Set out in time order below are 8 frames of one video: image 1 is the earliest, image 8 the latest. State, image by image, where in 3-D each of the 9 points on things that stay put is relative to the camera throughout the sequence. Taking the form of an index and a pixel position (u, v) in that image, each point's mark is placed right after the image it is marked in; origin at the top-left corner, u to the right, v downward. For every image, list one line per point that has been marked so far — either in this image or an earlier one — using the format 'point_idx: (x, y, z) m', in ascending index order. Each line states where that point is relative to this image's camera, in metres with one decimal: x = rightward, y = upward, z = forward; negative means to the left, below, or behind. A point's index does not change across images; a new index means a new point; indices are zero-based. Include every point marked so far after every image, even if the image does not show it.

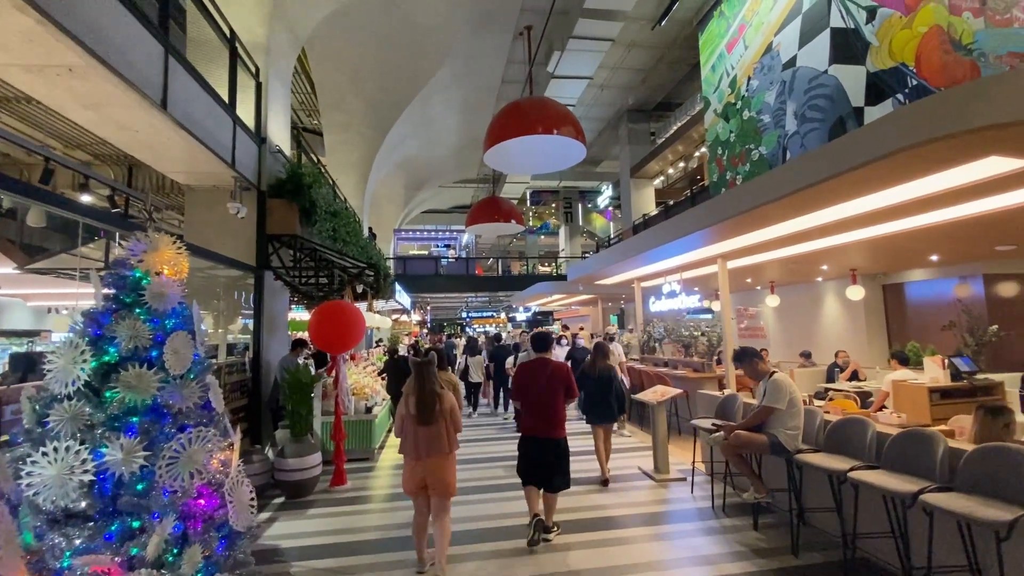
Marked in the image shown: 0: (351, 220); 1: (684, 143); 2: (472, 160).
0: (-2.5, +1.1, +7.5) m
1: (+4.7, +4.0, +13.3) m
2: (-1.4, +4.5, +17.2) m
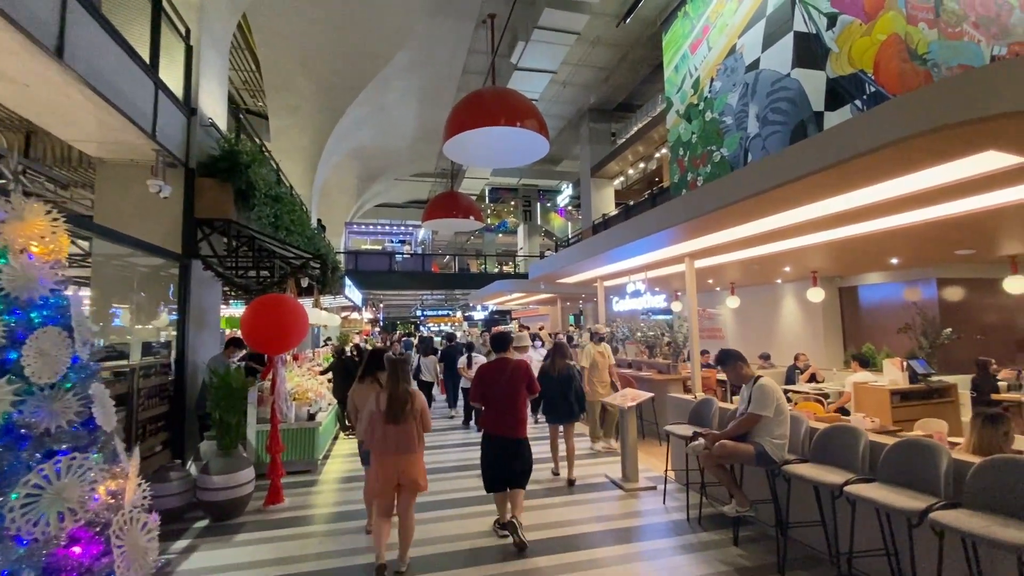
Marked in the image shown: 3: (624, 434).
0: (-3.1, +1.2, +6.8) m
1: (+3.6, +4.0, +13.3) m
2: (-2.8, +4.6, +16.6) m
3: (+1.1, -1.4, +4.7) m
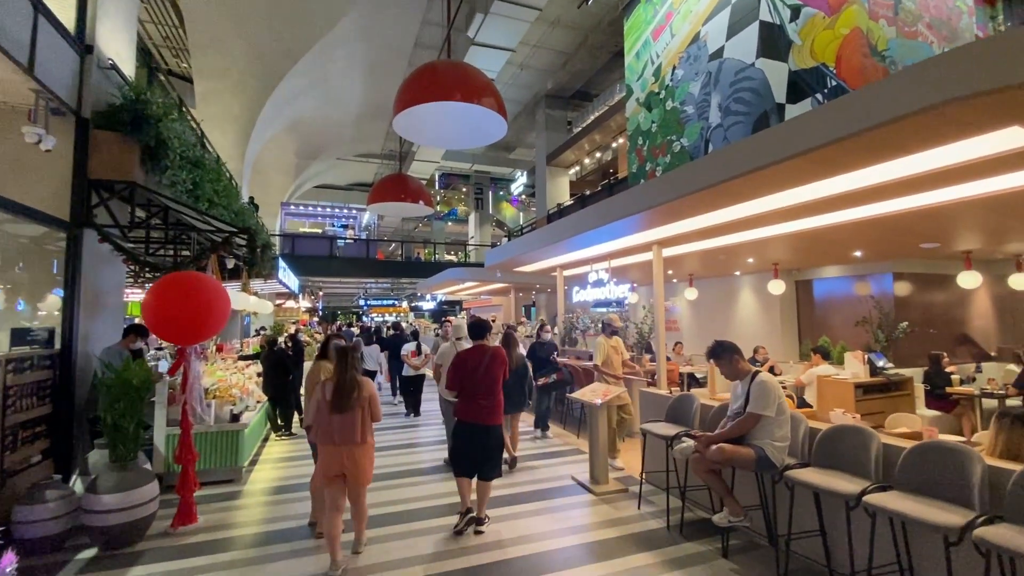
0: (-3.6, +1.4, +5.9) m
1: (+2.4, +4.2, +13.0) m
2: (-4.4, +5.0, +15.6) m
3: (+0.7, -1.3, +4.3) m
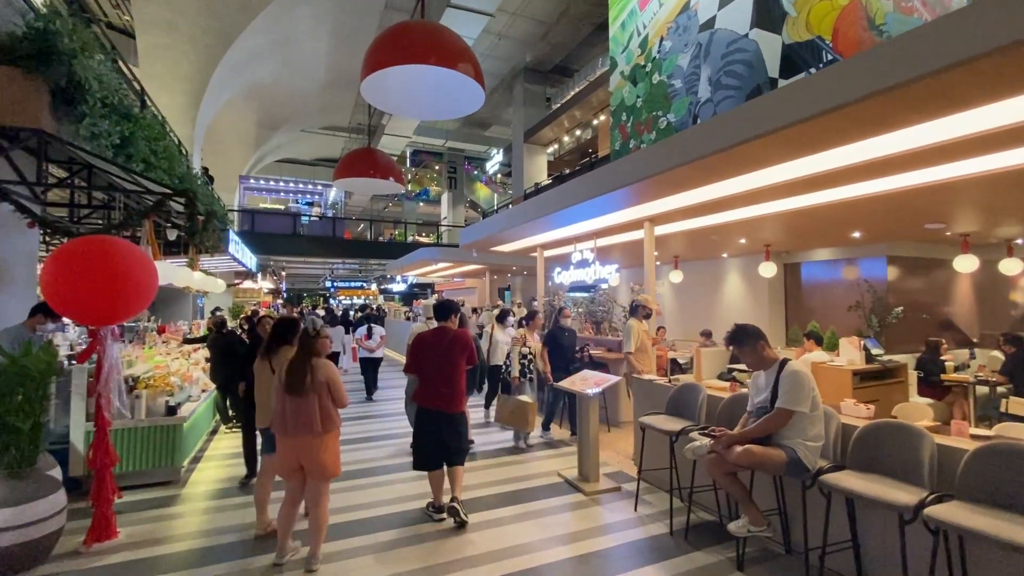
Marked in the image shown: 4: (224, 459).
0: (-3.8, +1.7, +5.2) m
1: (+1.8, +4.6, +12.5) m
2: (-5.1, +5.6, +14.7) m
3: (+0.6, -1.1, +3.9) m
4: (-2.8, -1.7, +4.7) m
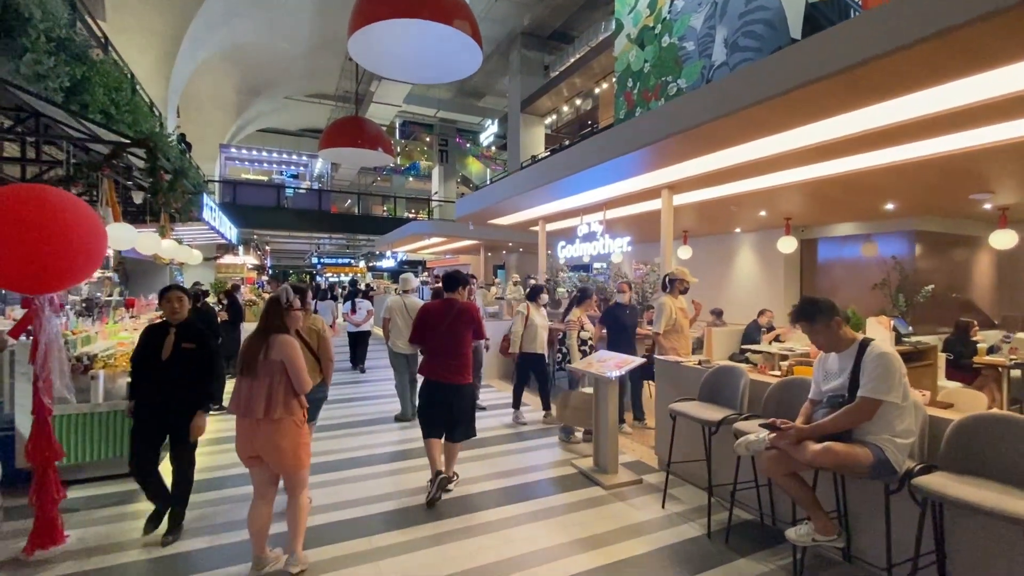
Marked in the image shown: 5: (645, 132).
0: (-3.8, +2.0, +4.6) m
1: (+1.7, +5.2, +11.9) m
2: (-5.2, +6.3, +13.8) m
3: (+0.7, -0.9, +3.5) m
4: (-2.7, -1.4, +4.2) m
5: (+1.2, +1.3, +4.2) m
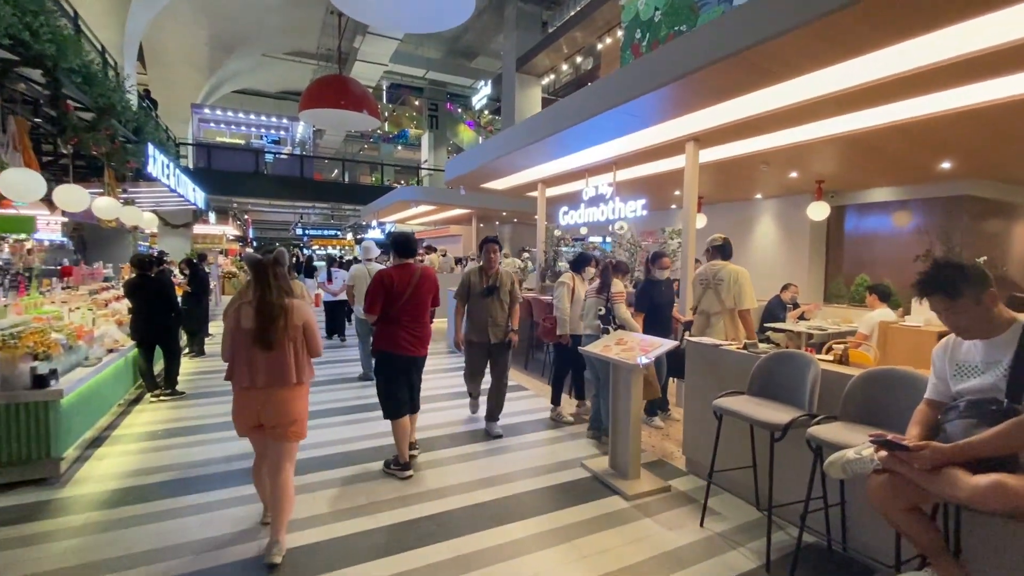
0: (-3.7, +2.3, +3.7) m
1: (+1.6, +5.8, +11.0) m
2: (-5.4, +7.1, +12.7) m
3: (+0.7, -0.7, +2.9) m
4: (-2.7, -1.1, +3.6) m
5: (+1.2, +1.6, +3.4) m
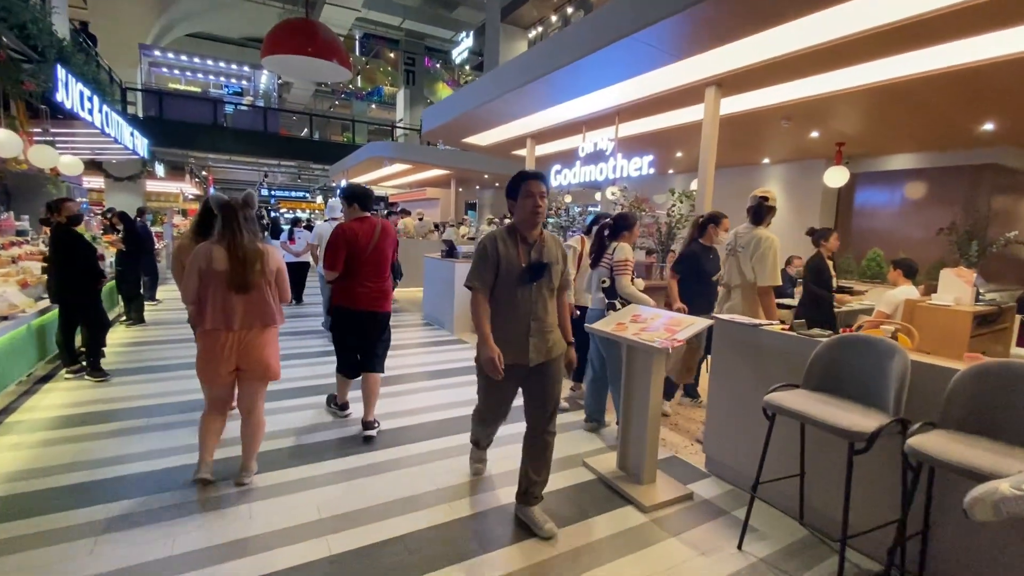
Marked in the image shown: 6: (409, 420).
0: (-3.8, +2.6, +2.8) m
1: (+1.3, +6.5, +10.1) m
2: (-5.7, +7.9, +11.4) m
3: (+0.6, -0.5, +2.4) m
4: (-2.8, -0.8, +2.9) m
5: (+1.2, +1.8, +2.8) m
6: (-0.7, -0.9, +3.1) m
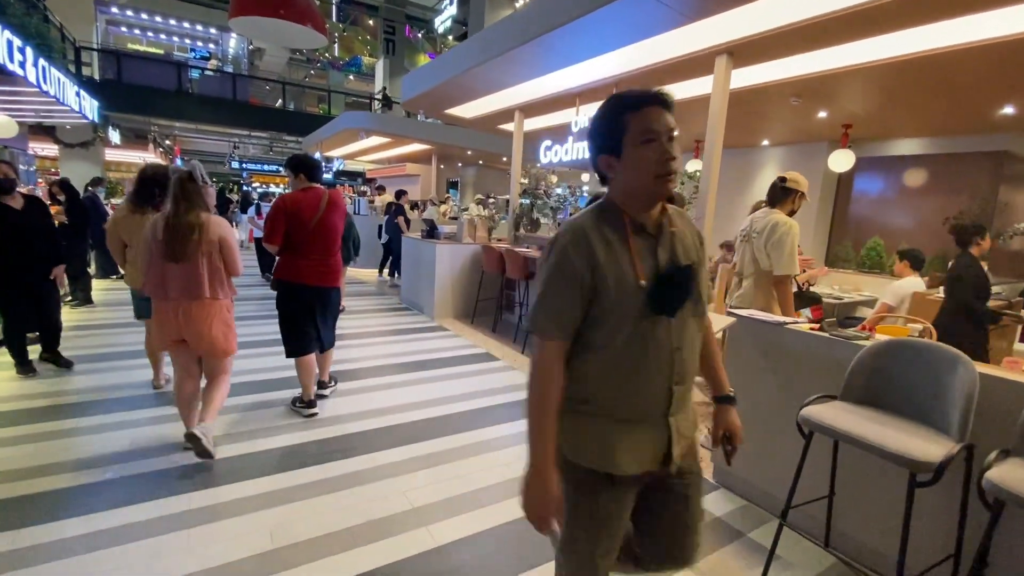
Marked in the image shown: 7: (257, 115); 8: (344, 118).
0: (-3.8, +2.7, +2.2) m
1: (+1.1, +6.8, +9.6) m
2: (-6.0, +8.4, +10.5) m
3: (+0.6, -0.5, +2.1) m
4: (-2.9, -0.7, +2.5) m
5: (+1.1, +1.8, +2.5) m
6: (-0.7, -0.8, +2.8) m
7: (-7.1, +4.9, +13.6) m
8: (-3.1, +3.2, +9.0) m
